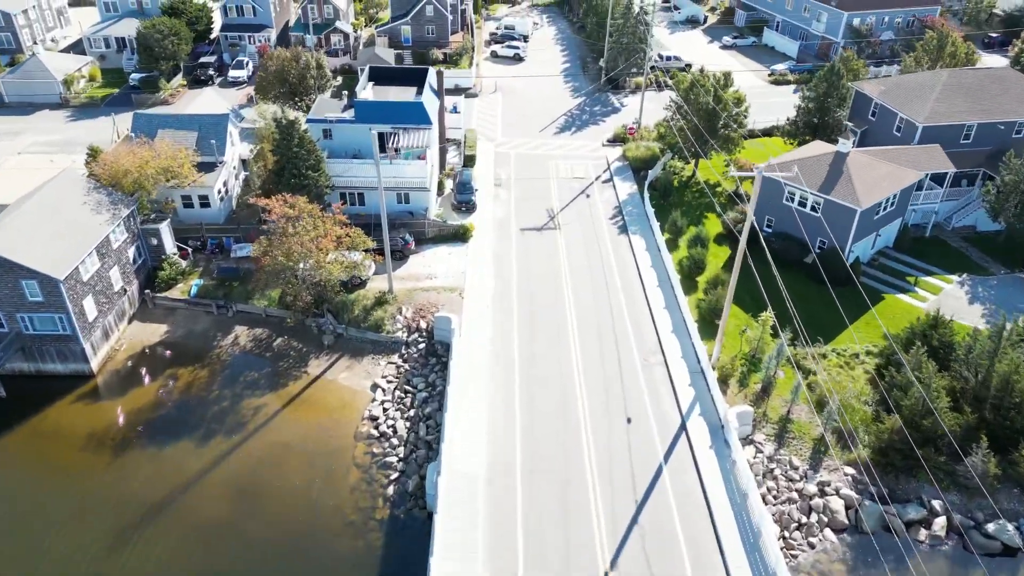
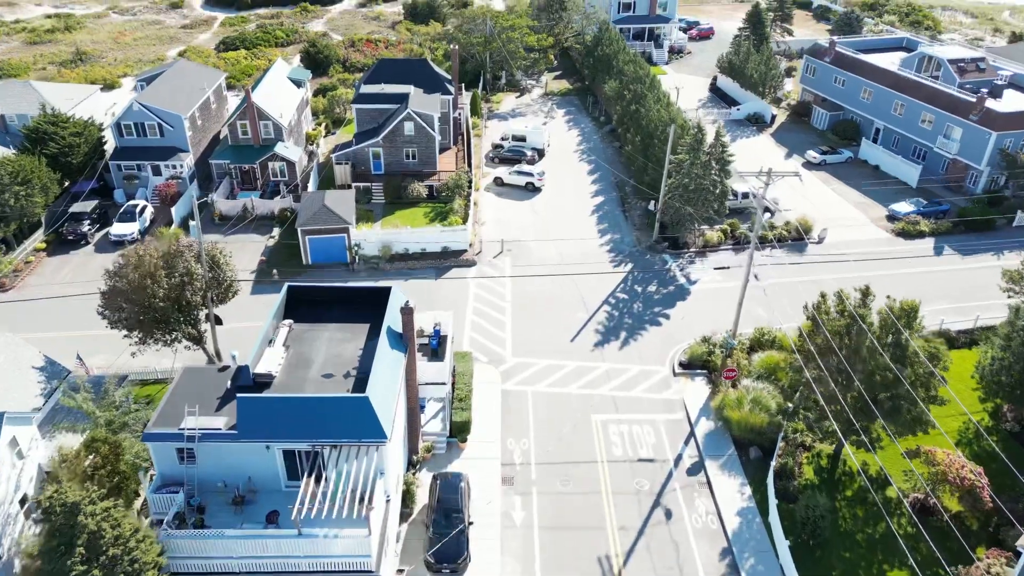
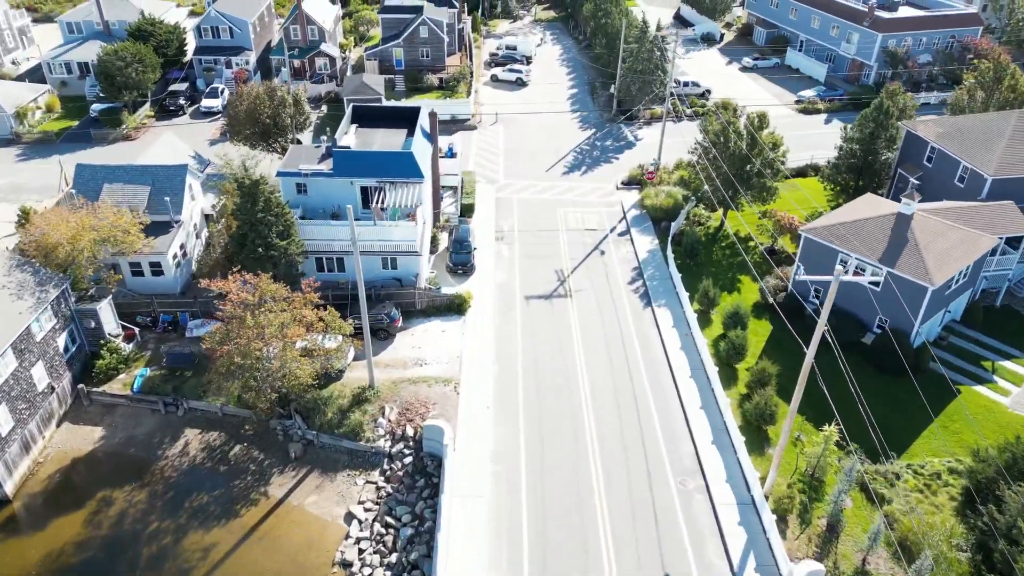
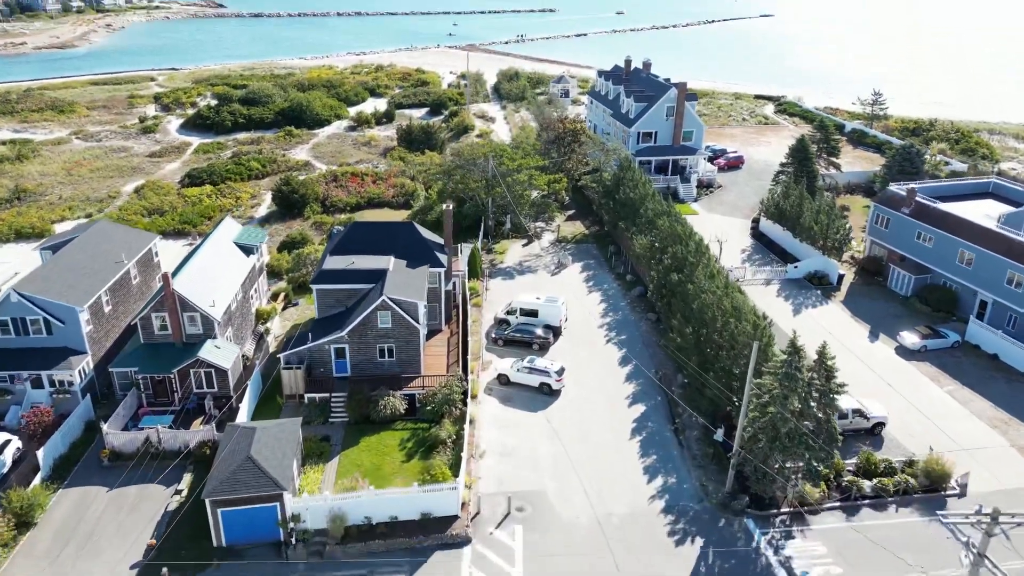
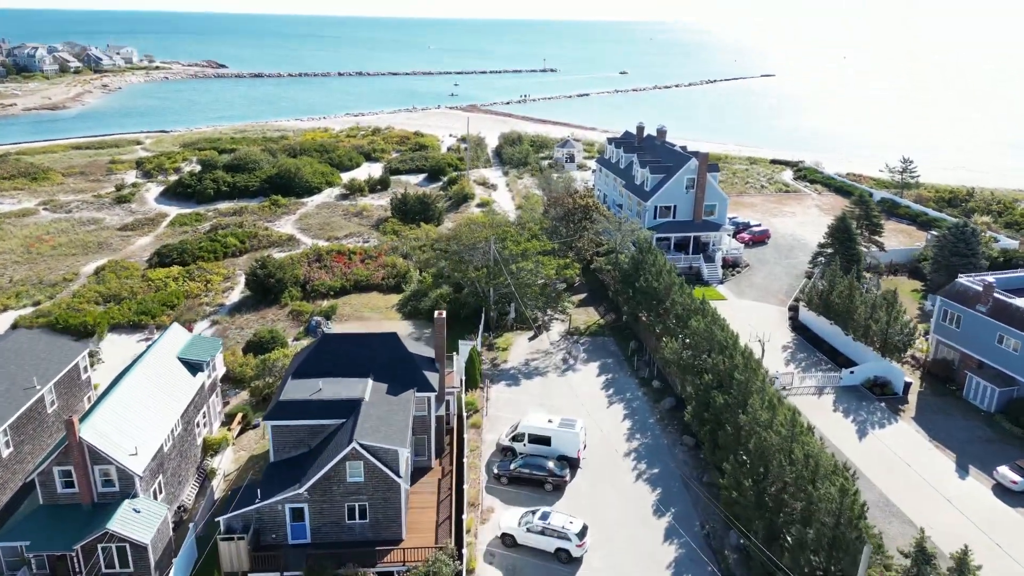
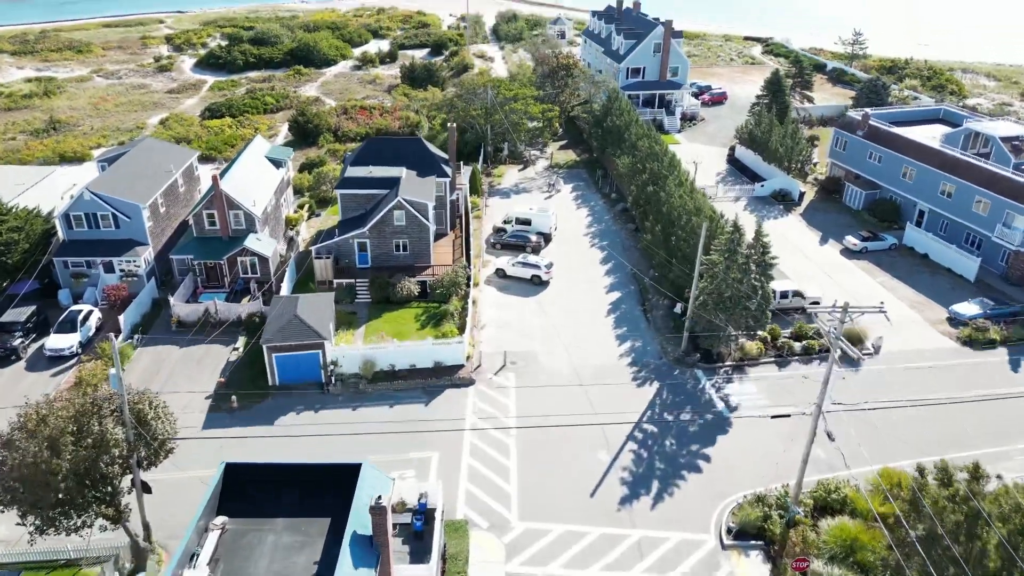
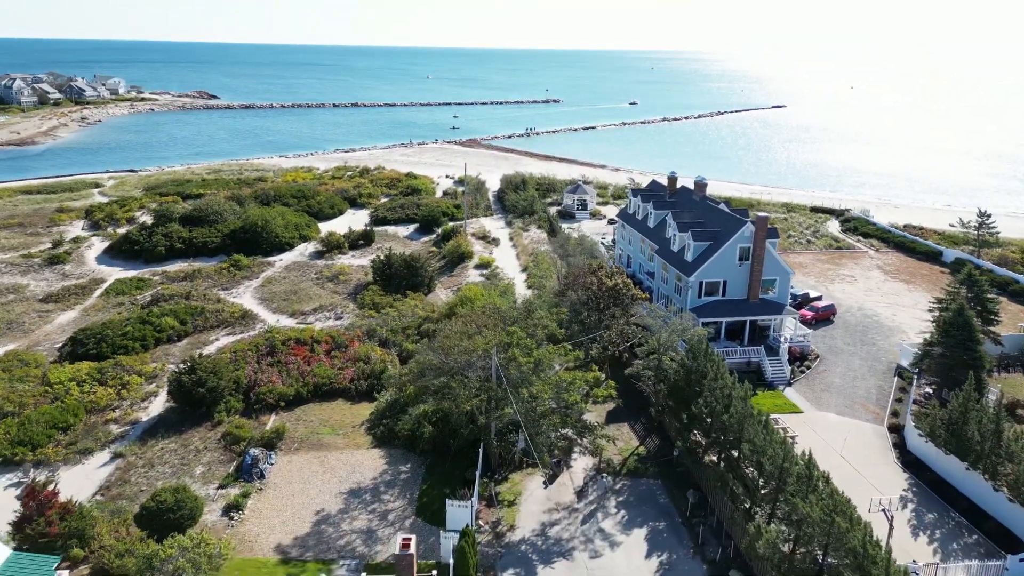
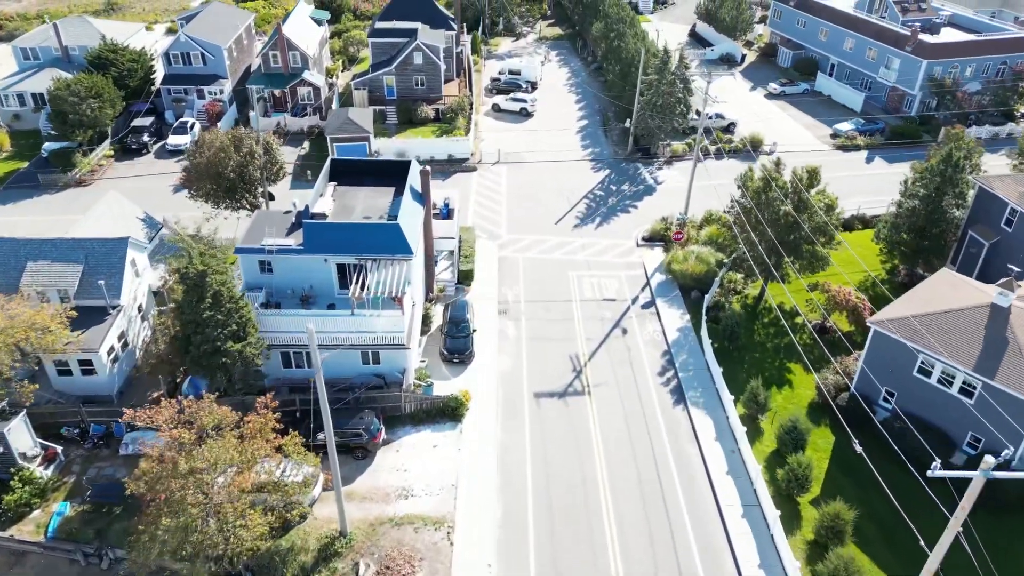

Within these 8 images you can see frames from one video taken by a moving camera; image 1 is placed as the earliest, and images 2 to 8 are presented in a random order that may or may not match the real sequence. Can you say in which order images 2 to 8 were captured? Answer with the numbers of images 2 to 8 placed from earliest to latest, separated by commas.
3, 8, 2, 6, 4, 5, 7
